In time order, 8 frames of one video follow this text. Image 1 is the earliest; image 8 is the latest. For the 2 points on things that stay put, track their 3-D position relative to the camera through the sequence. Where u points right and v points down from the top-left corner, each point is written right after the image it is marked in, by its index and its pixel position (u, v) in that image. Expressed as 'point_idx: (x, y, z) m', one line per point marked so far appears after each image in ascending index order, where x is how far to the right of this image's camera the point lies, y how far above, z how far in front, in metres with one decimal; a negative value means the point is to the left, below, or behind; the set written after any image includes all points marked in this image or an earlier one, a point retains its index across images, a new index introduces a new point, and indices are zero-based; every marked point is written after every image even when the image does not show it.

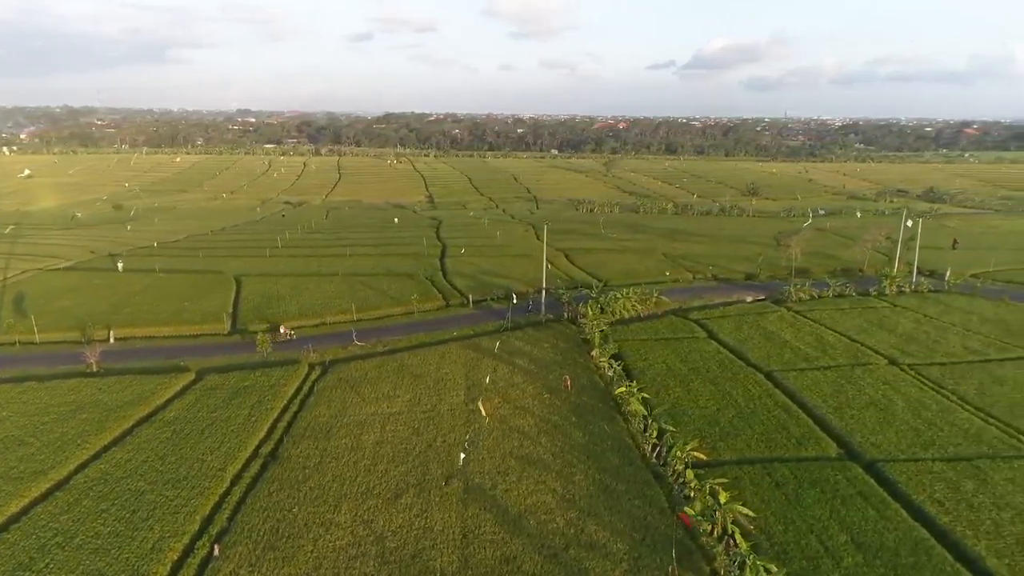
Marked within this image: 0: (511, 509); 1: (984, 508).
0: (-0.1, -6.1, +19.2) m
1: (+13.2, -6.2, +19.5) m
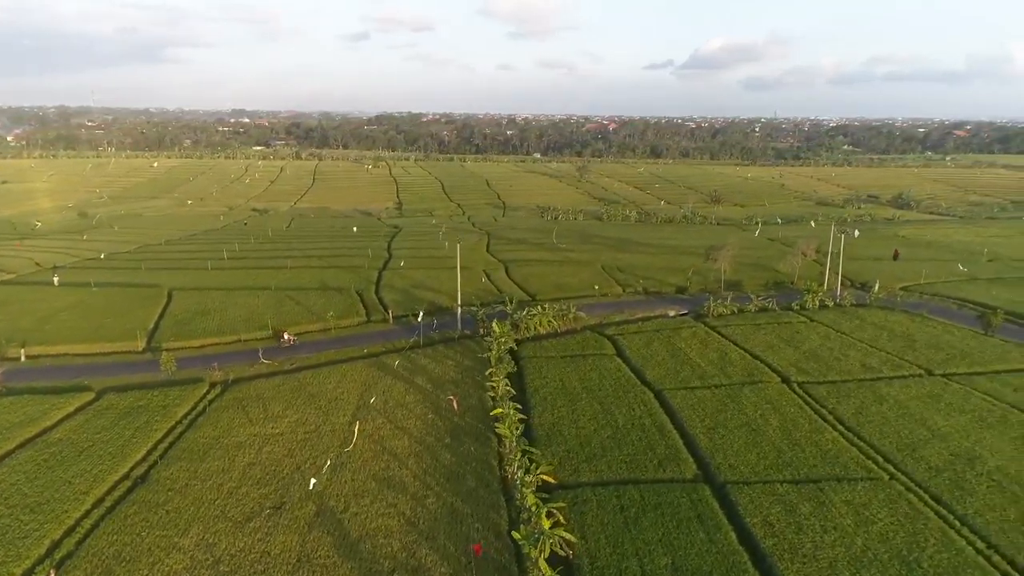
0: (-4.6, -7.0, +19.9) m
1: (+8.6, -7.1, +20.3) m
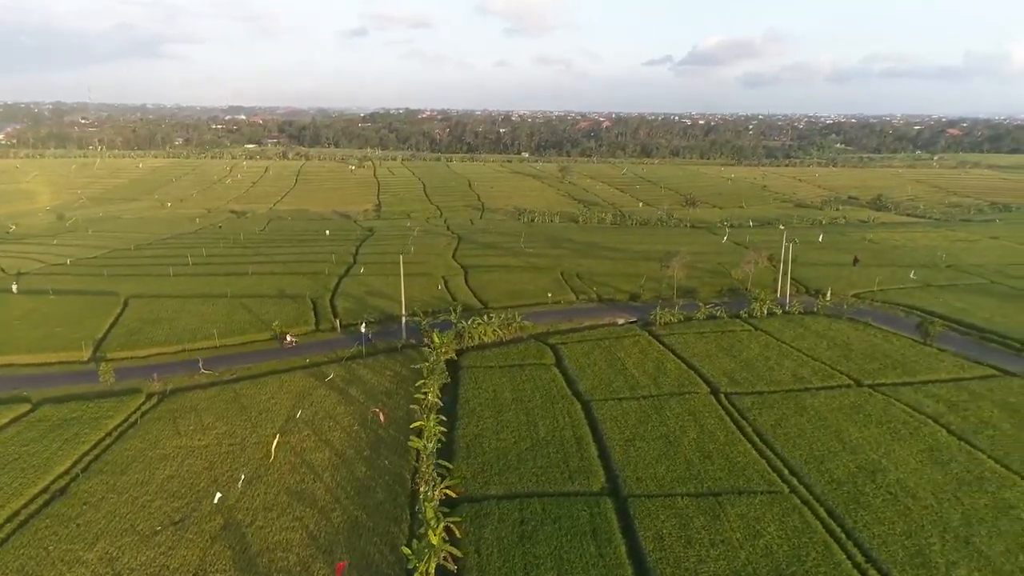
0: (-7.7, -7.7, +20.6) m
1: (+5.6, -7.8, +21.0) m
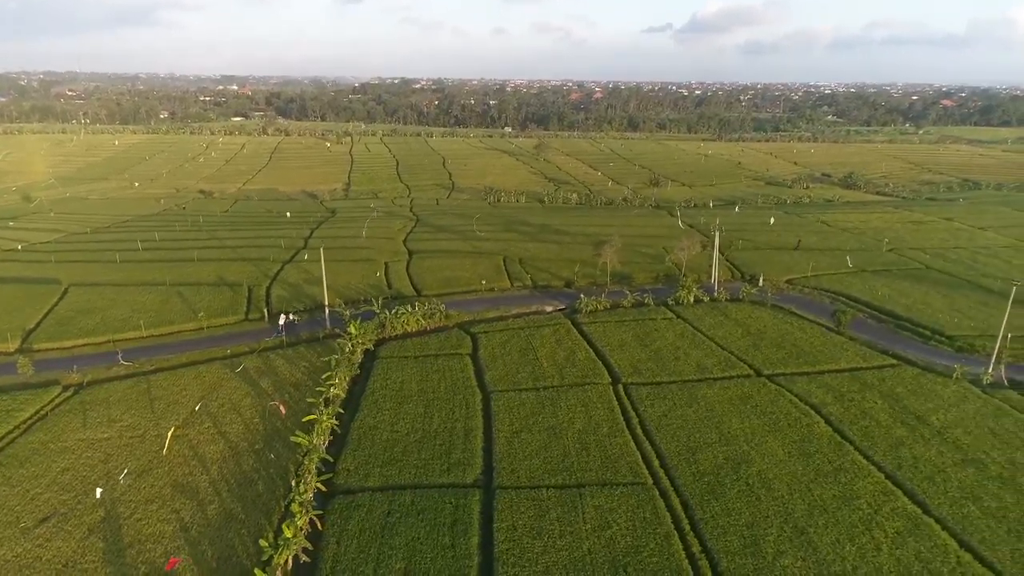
0: (-12.2, -7.9, +21.9) m
1: (+1.1, -8.0, +22.3) m
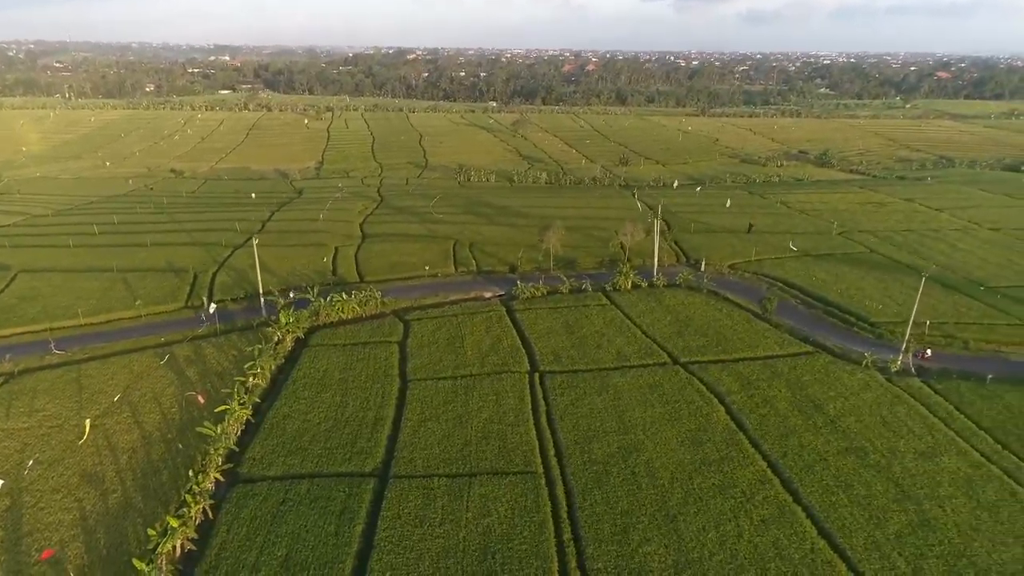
0: (-16.2, -7.9, +23.1) m
1: (-2.9, -8.0, +23.5) m
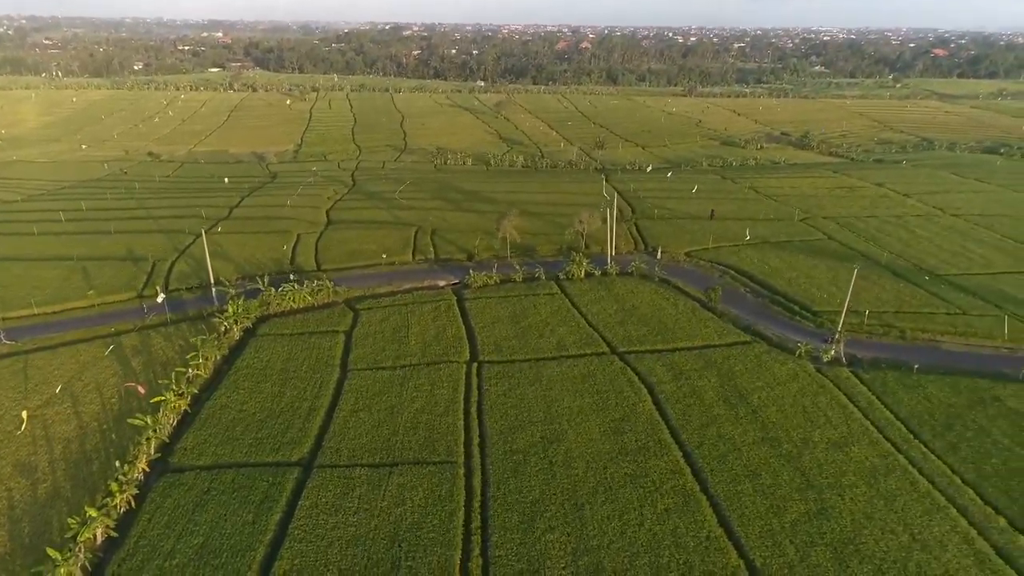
0: (-19.3, -7.9, +24.0) m
1: (-6.0, -7.9, +24.4) m
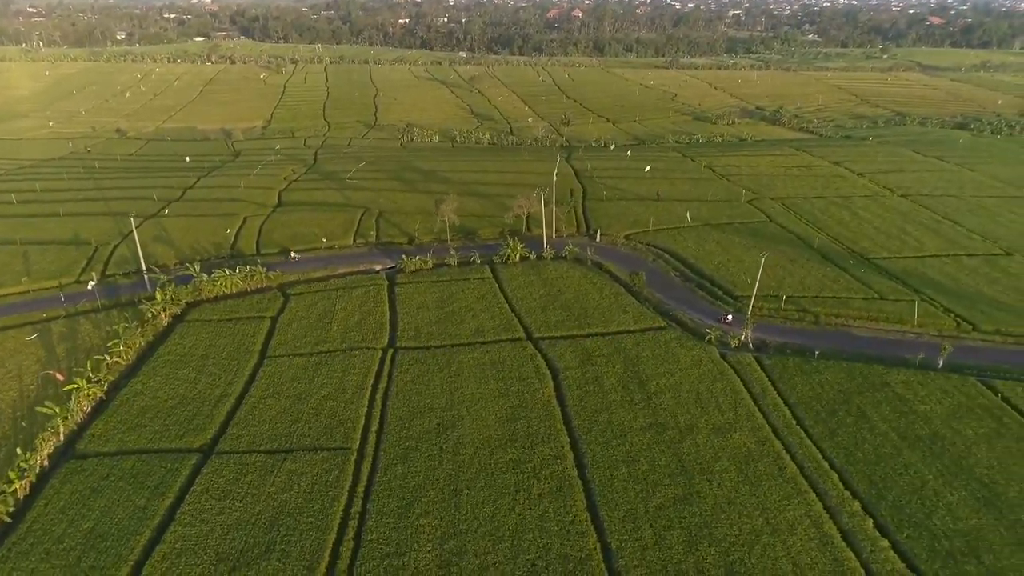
0: (-23.8, -7.8, +25.3) m
1: (-10.5, -7.8, +25.7) m
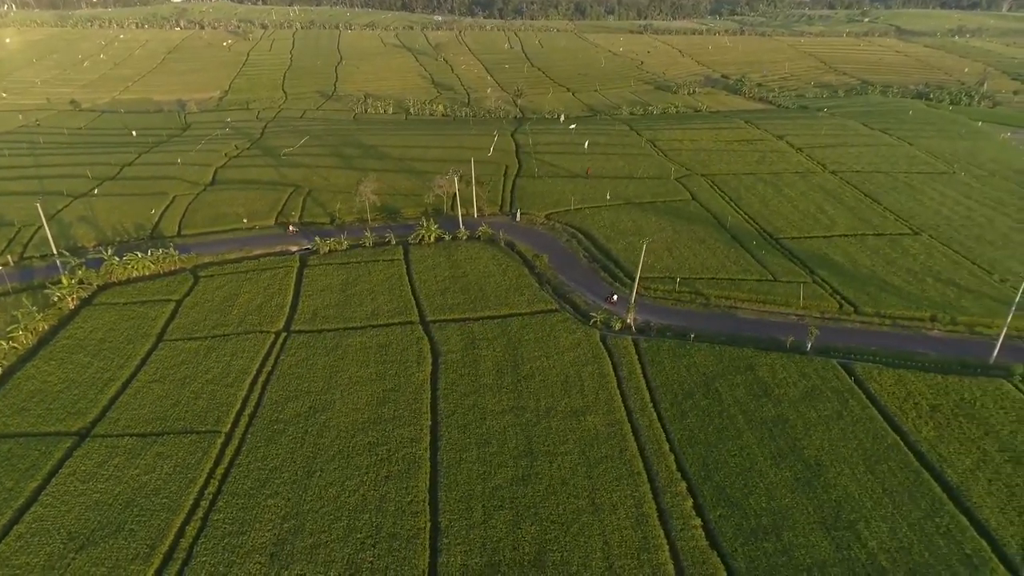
0: (-29.8, -7.7, +26.9) m
1: (-16.6, -7.6, +27.4) m
